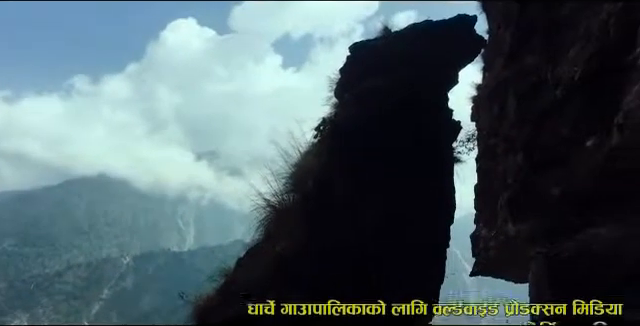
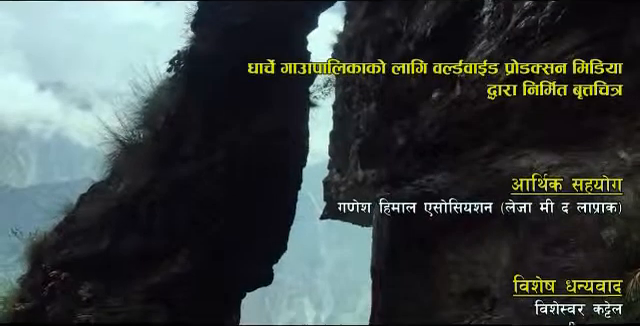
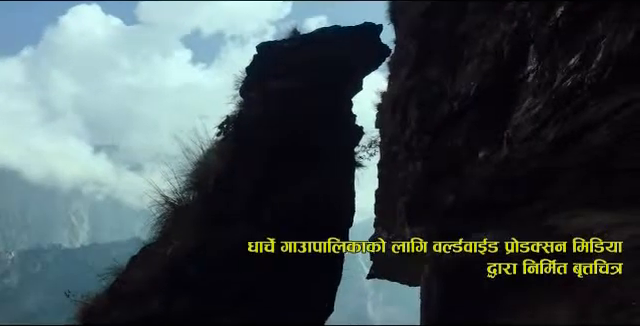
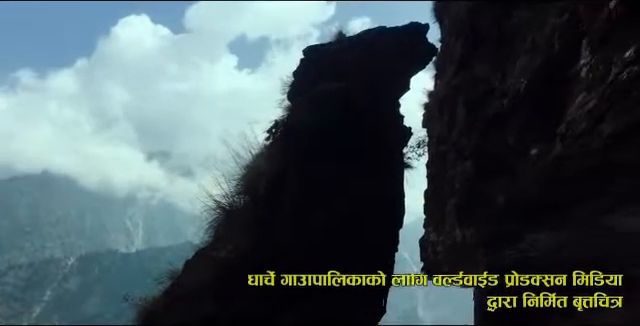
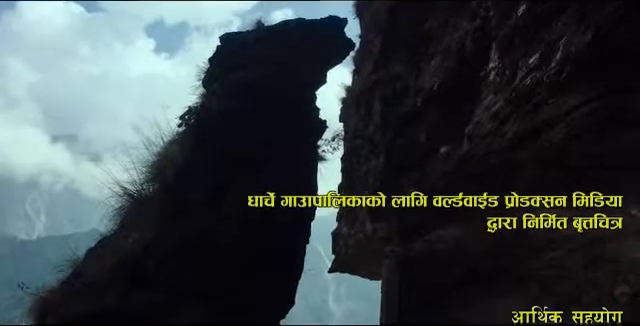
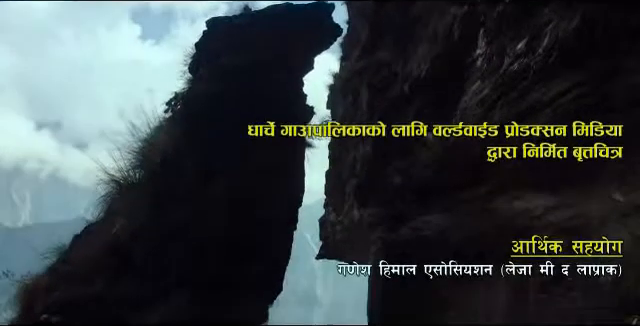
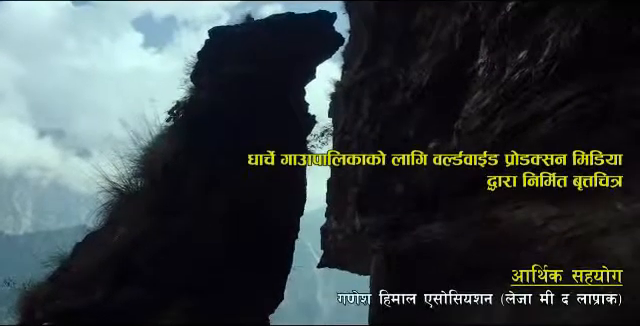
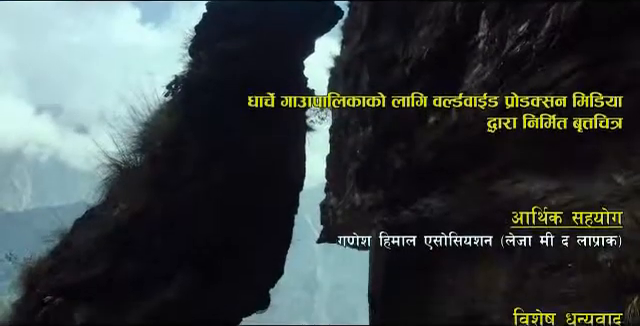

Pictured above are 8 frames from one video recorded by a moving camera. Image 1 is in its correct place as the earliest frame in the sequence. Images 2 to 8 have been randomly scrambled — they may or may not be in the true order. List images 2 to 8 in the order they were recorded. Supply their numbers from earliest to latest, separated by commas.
4, 3, 5, 7, 6, 8, 2
